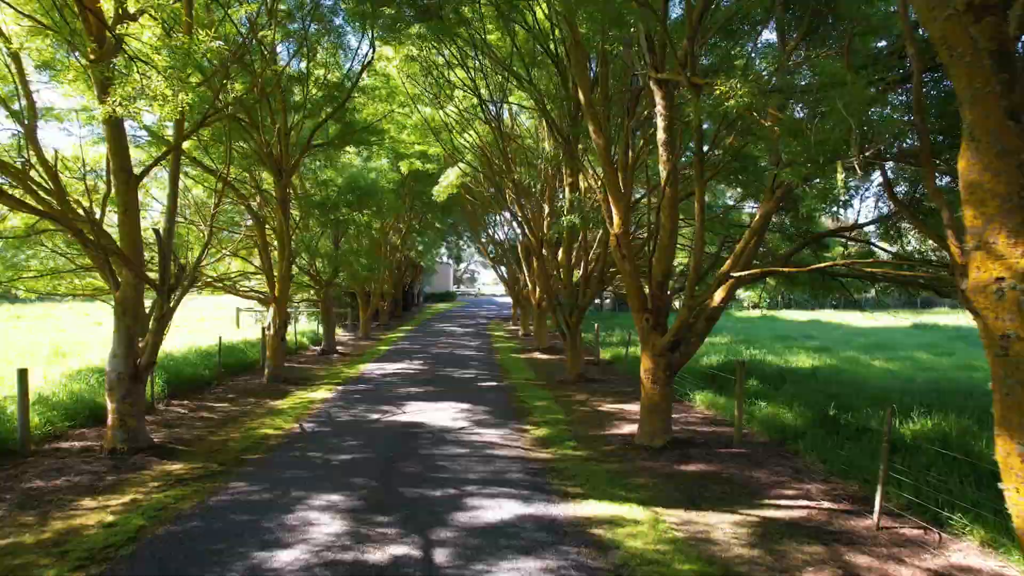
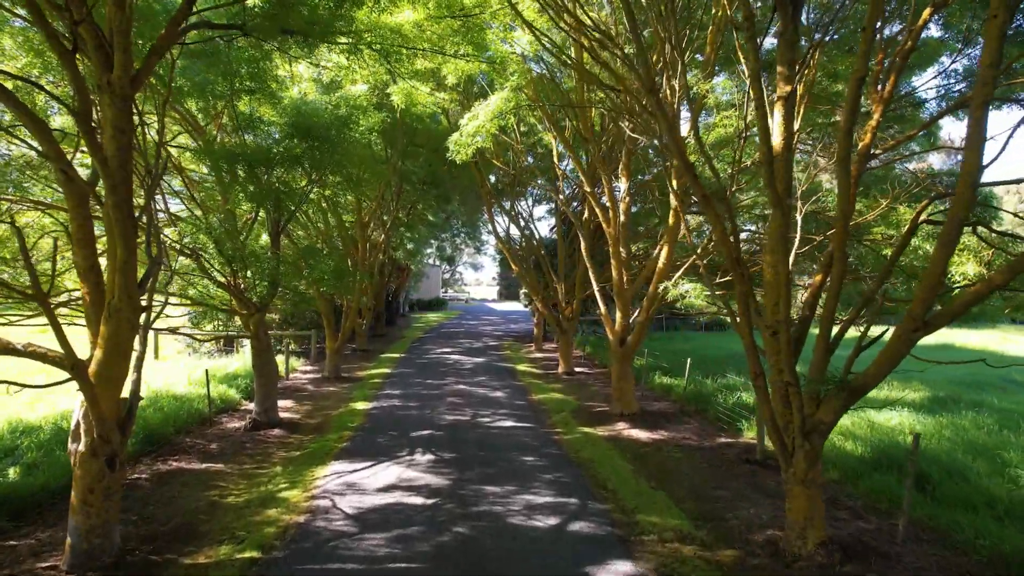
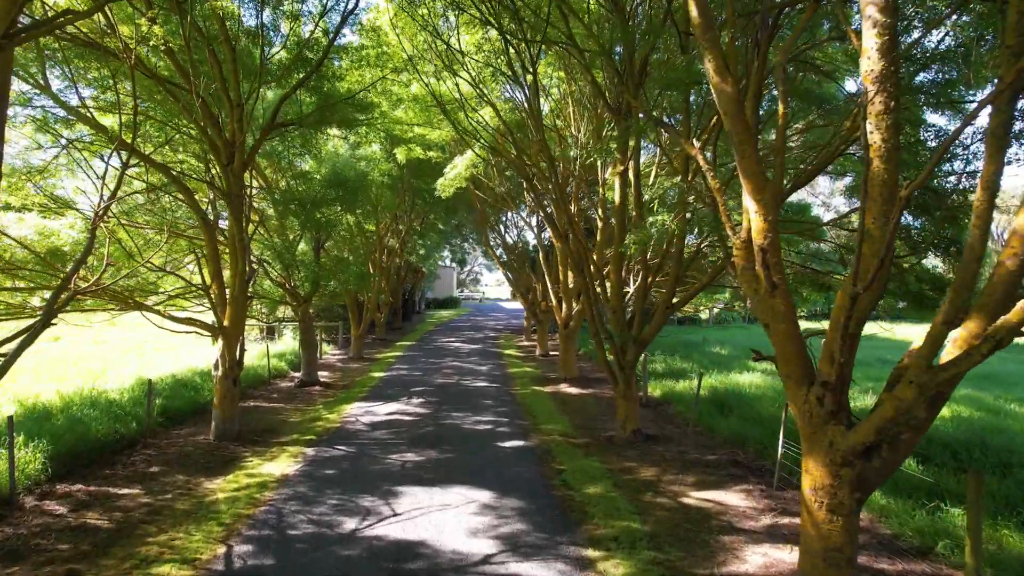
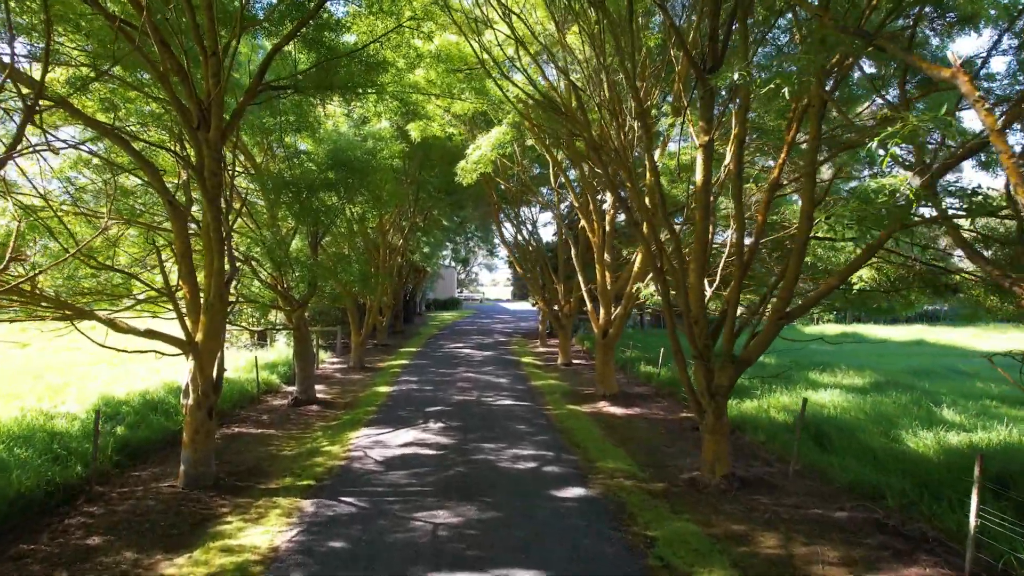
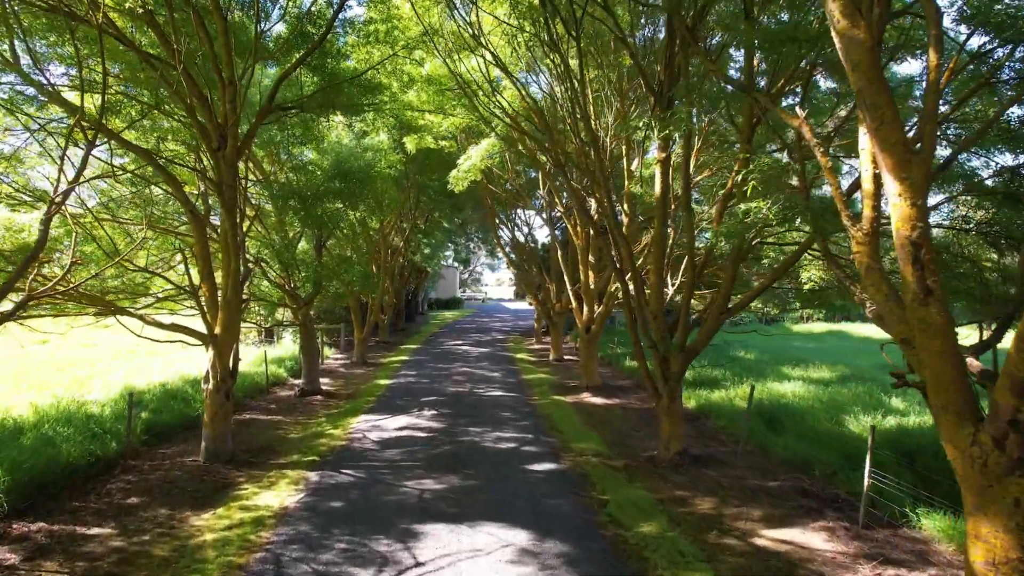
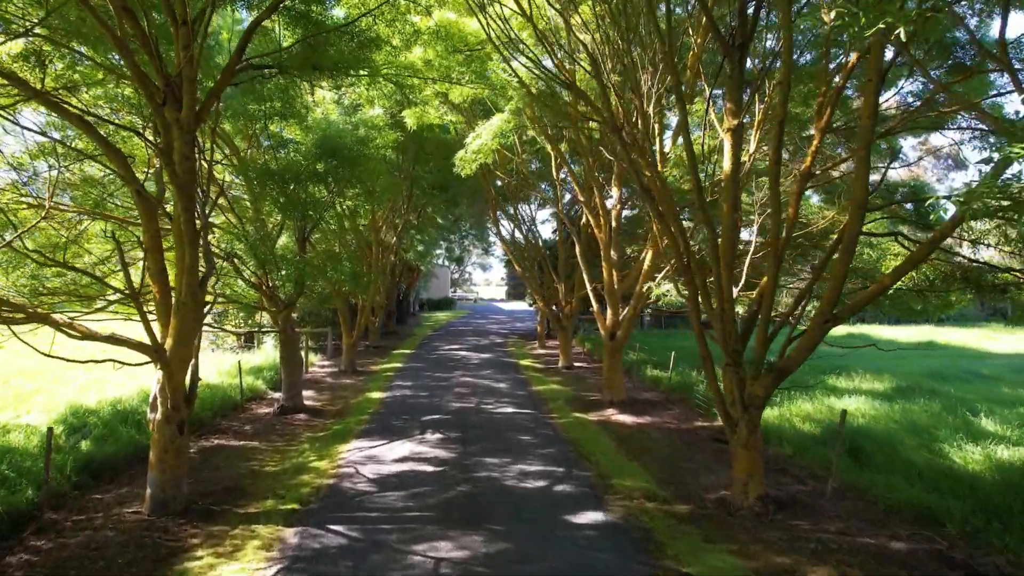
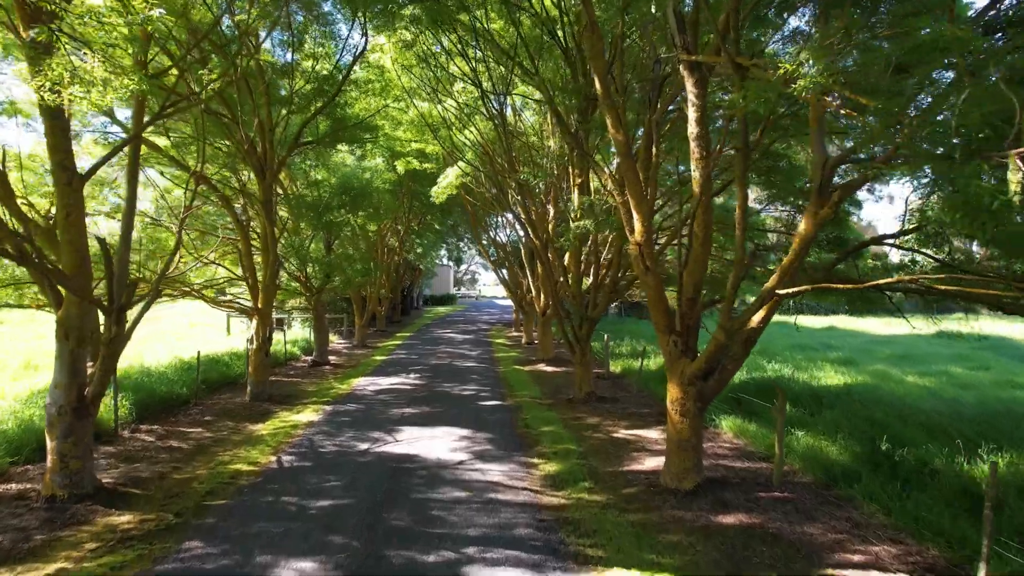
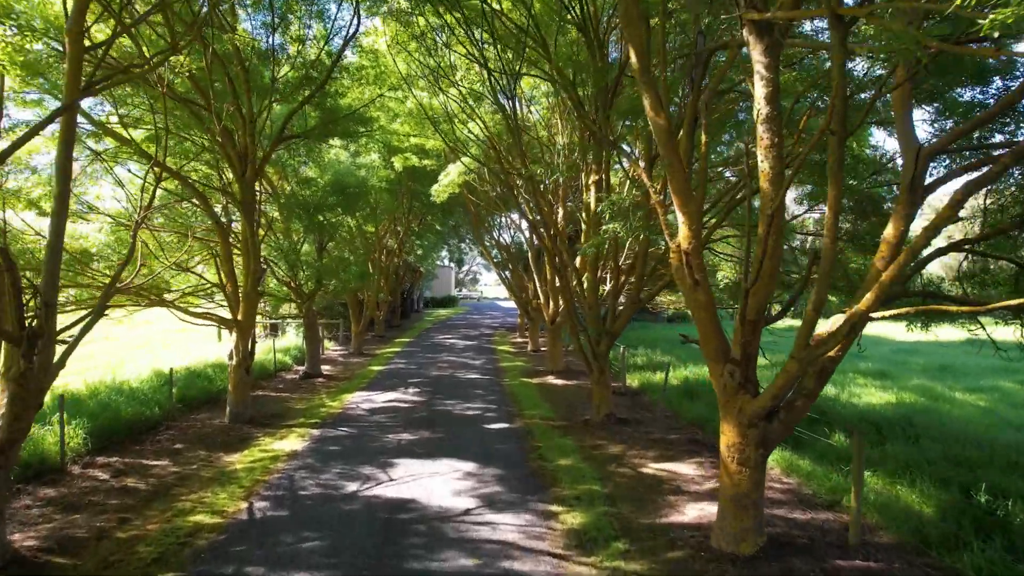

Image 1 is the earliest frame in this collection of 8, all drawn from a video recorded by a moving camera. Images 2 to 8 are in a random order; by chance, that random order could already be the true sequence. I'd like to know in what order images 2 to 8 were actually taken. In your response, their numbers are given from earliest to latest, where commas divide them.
7, 8, 3, 5, 4, 6, 2
